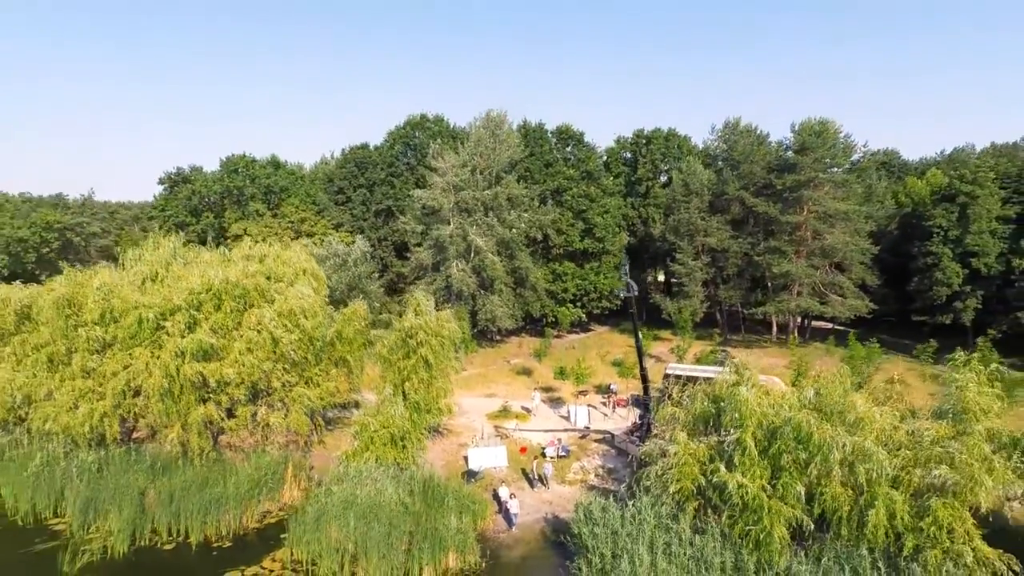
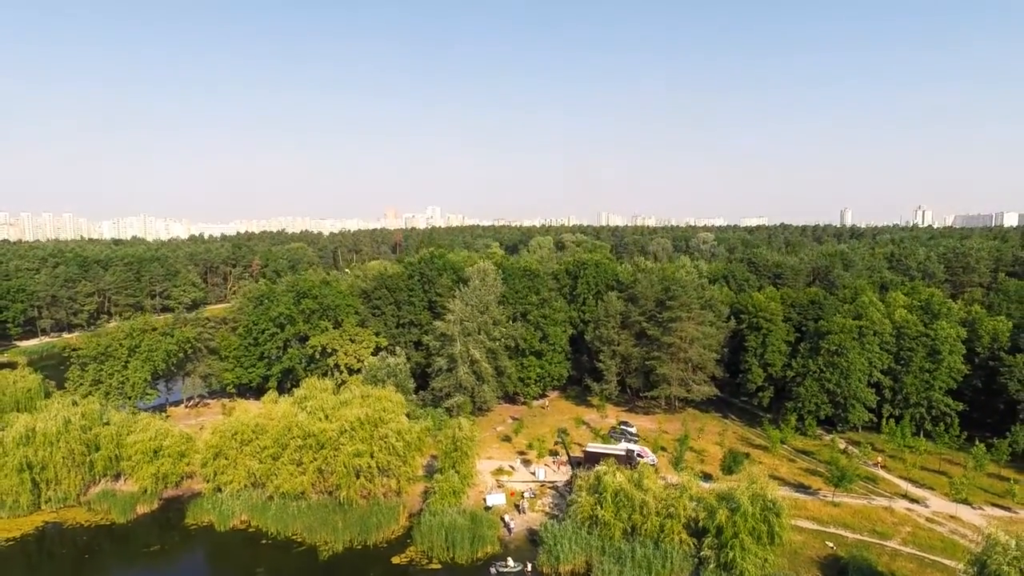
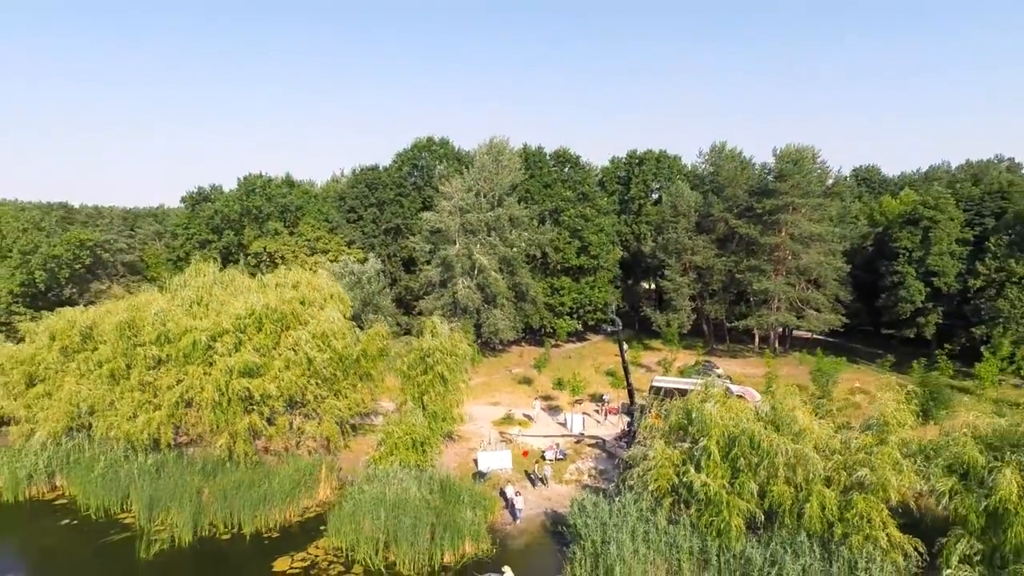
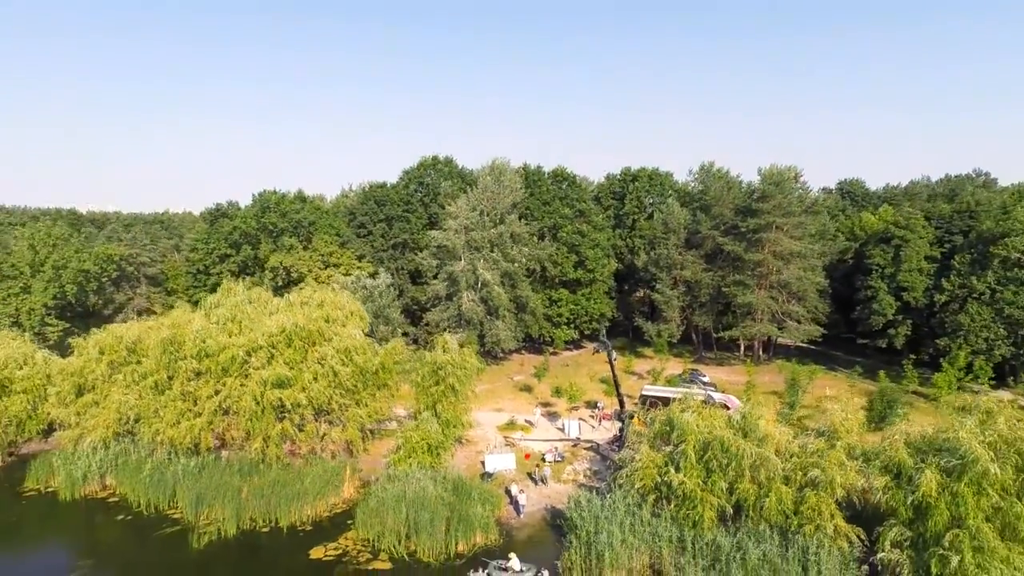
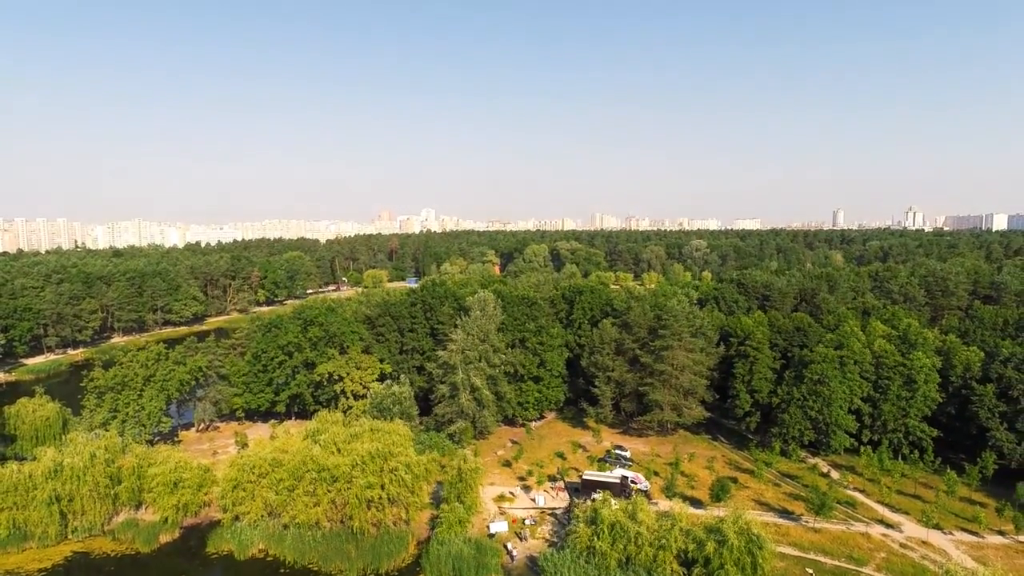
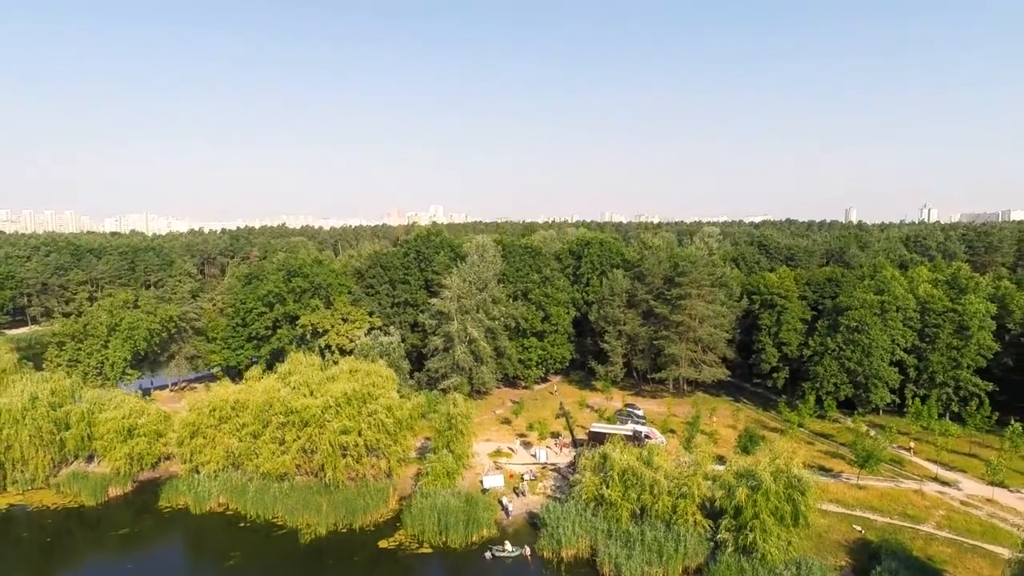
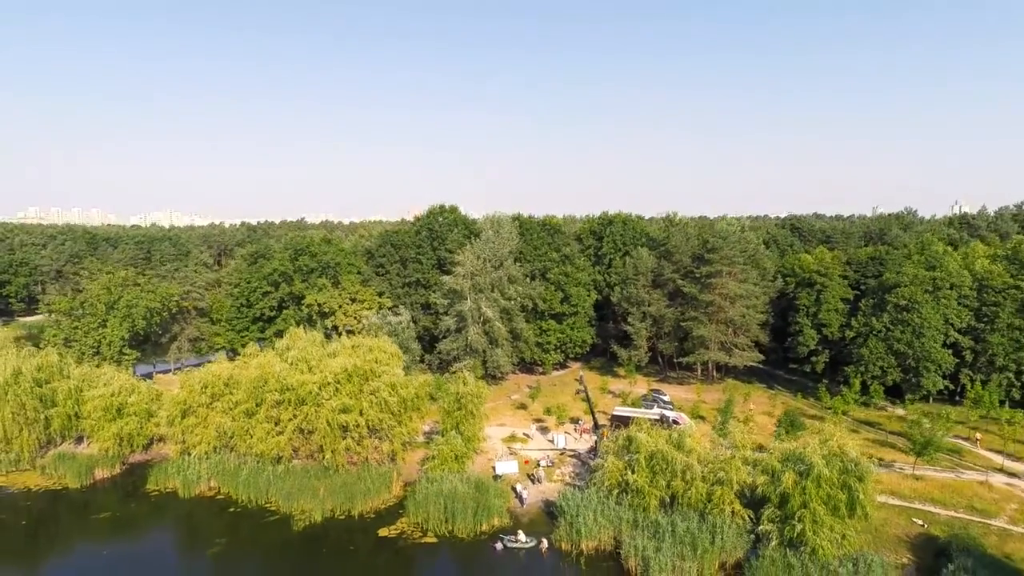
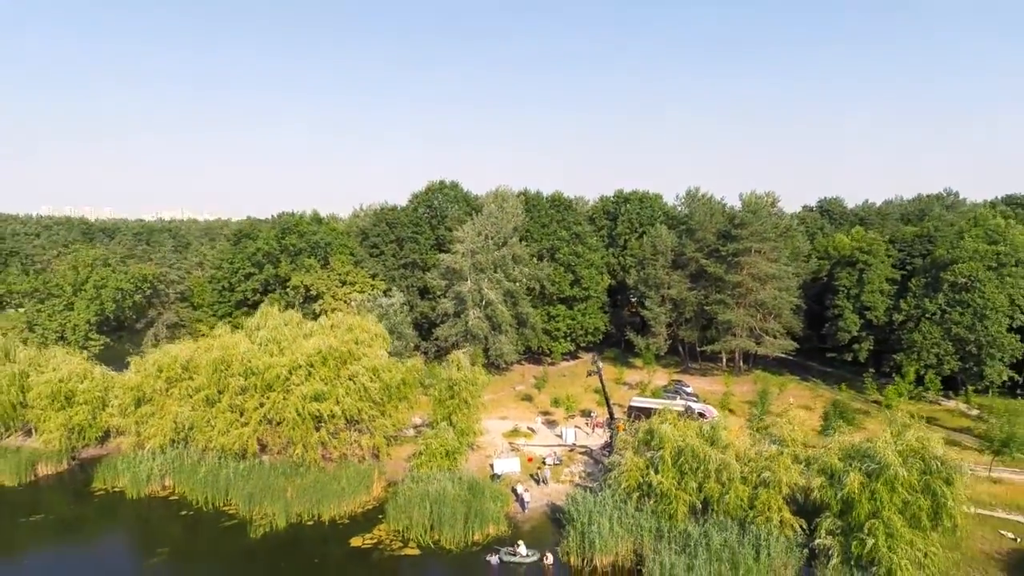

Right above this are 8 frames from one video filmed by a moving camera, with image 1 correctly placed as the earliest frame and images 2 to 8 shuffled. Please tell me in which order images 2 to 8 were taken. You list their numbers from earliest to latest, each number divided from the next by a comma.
3, 4, 8, 7, 6, 2, 5
